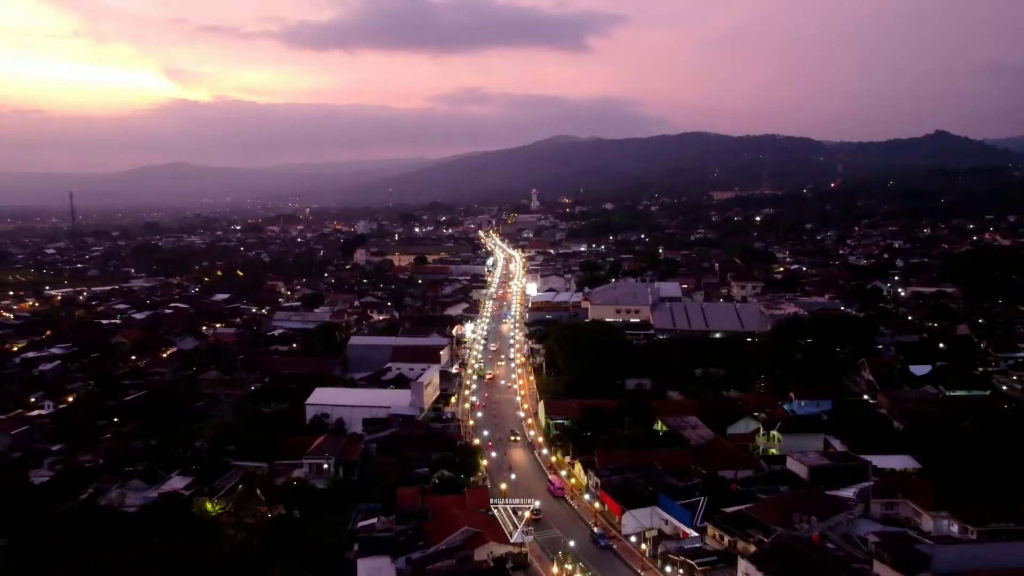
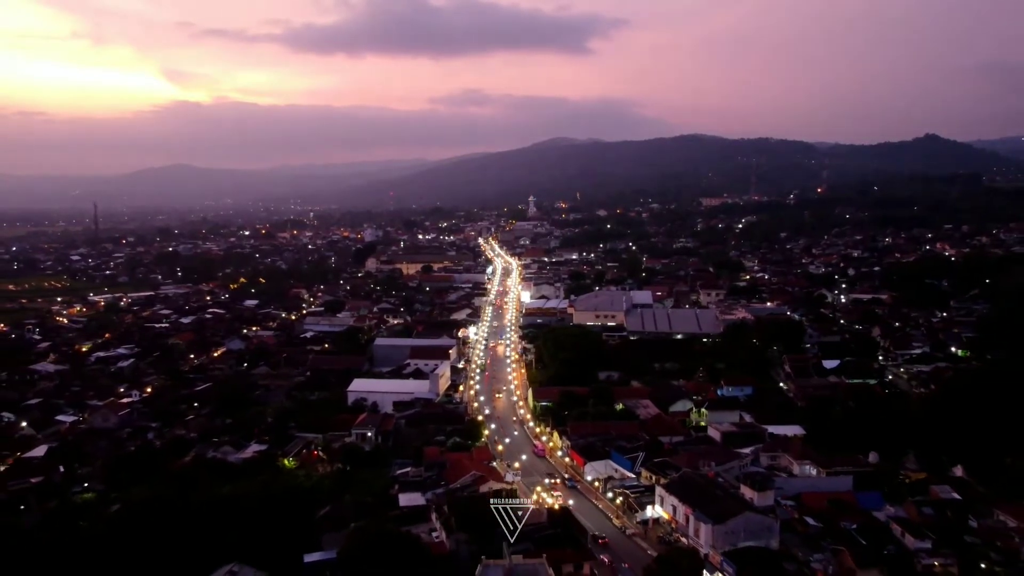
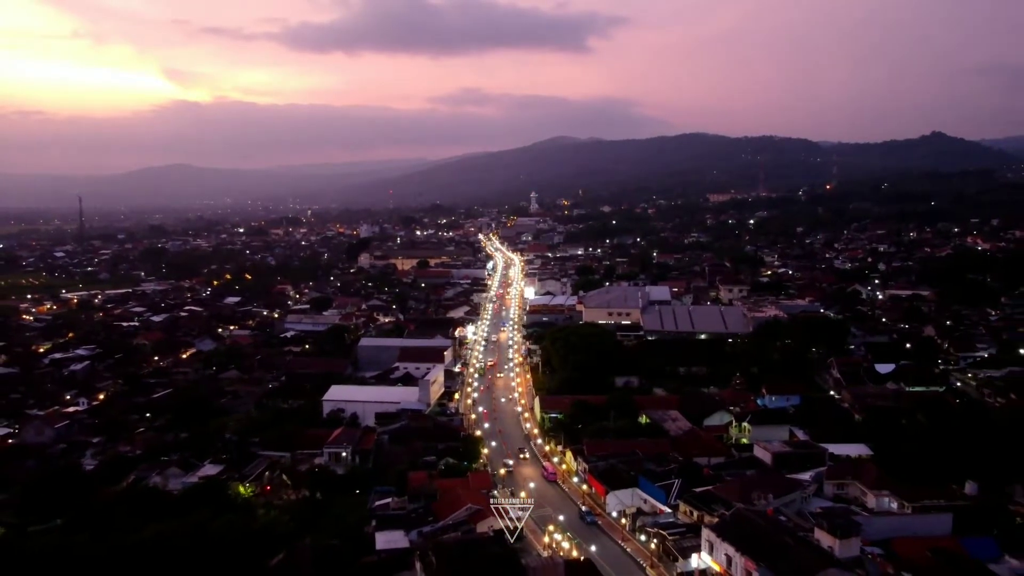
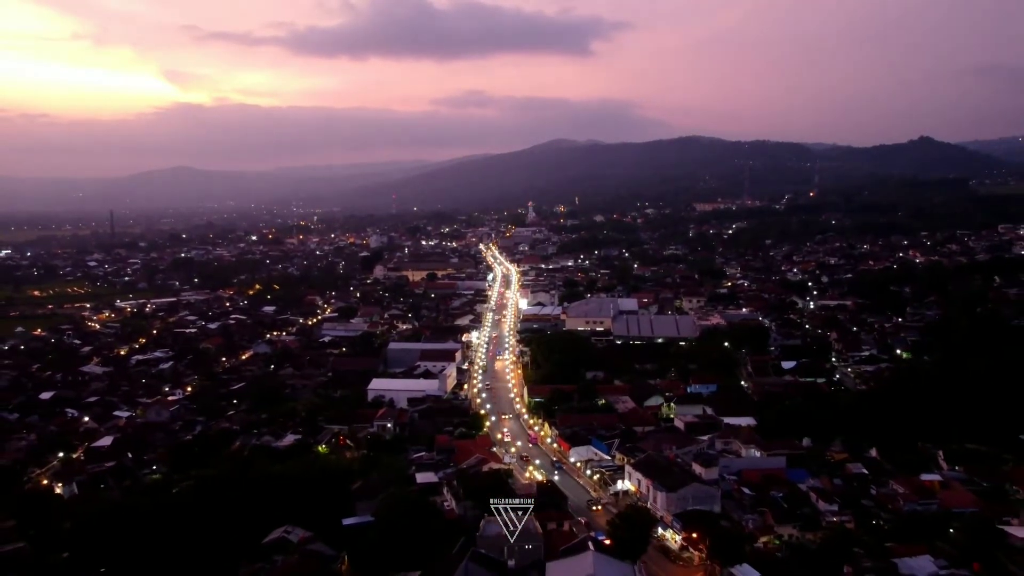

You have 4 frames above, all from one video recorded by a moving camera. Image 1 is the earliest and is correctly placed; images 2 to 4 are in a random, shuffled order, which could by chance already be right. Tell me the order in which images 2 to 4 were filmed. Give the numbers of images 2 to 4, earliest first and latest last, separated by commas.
3, 2, 4
